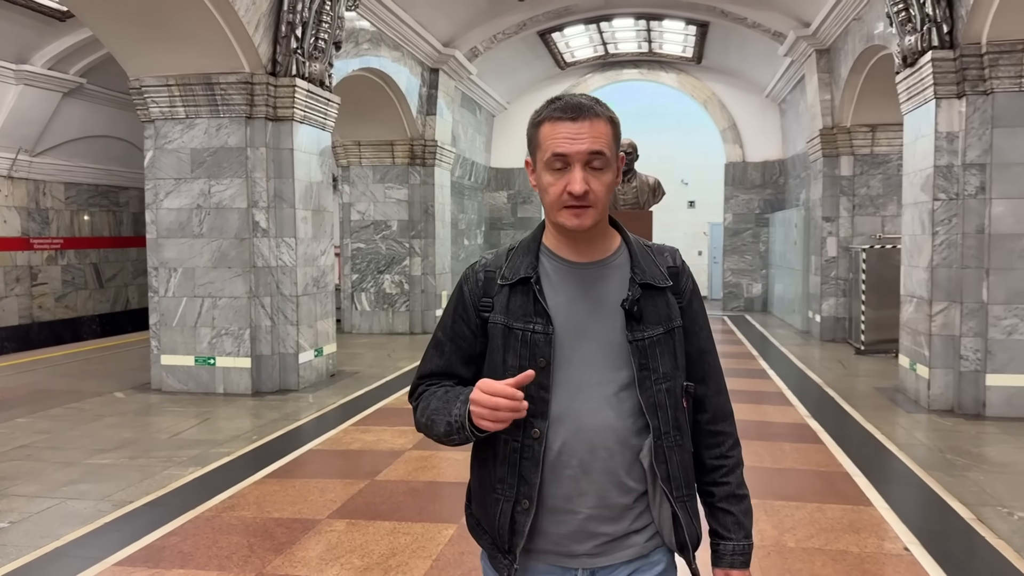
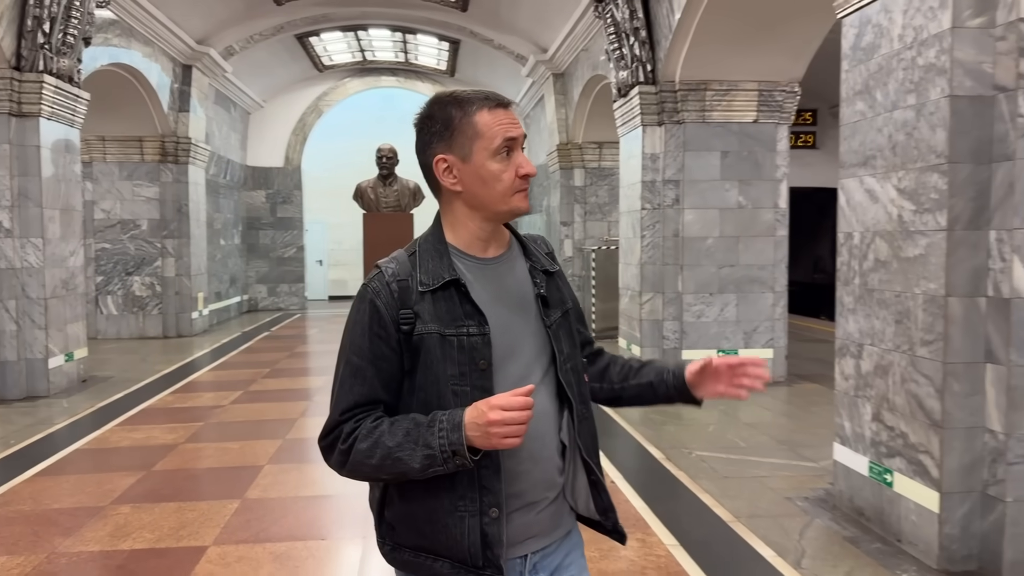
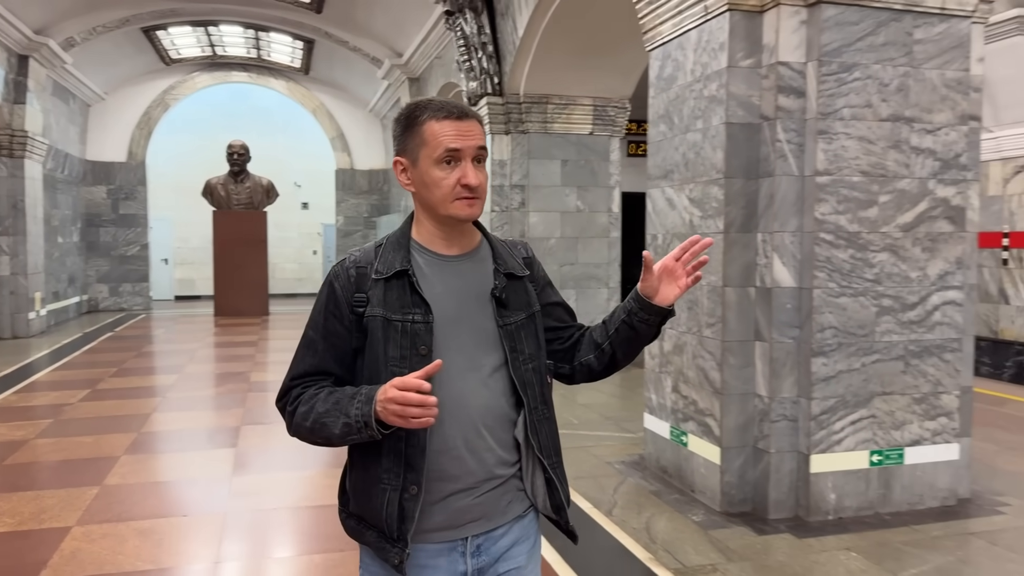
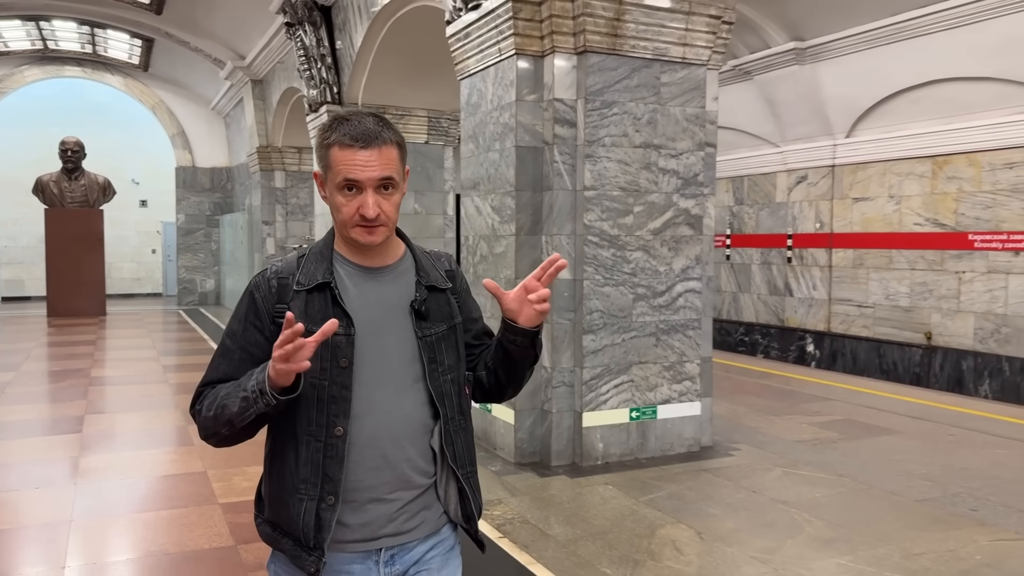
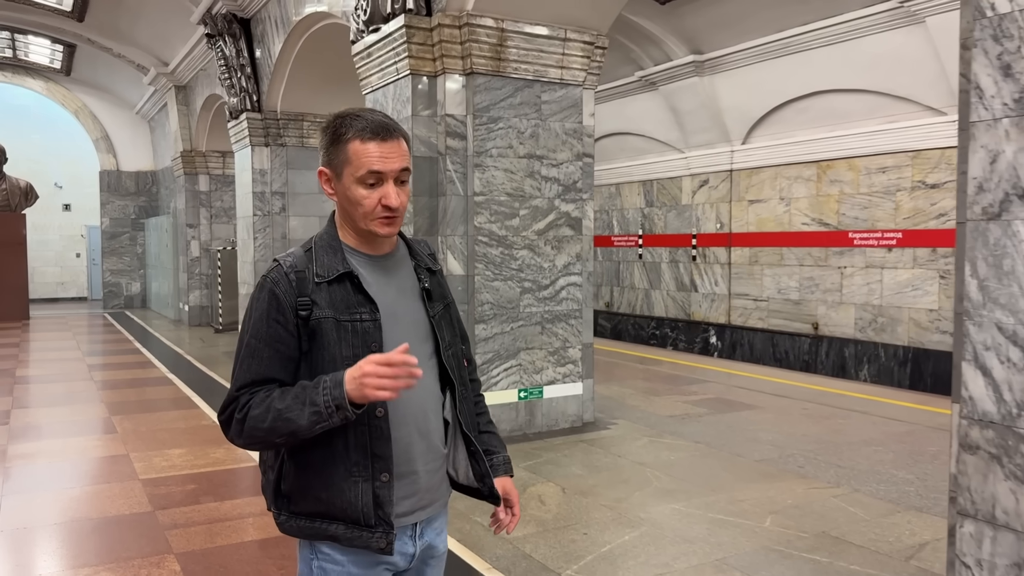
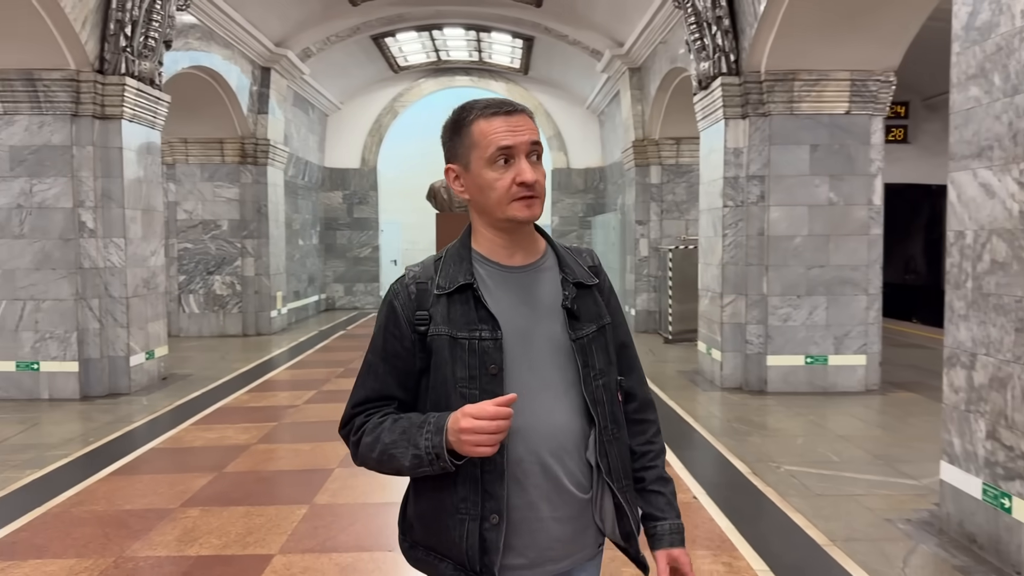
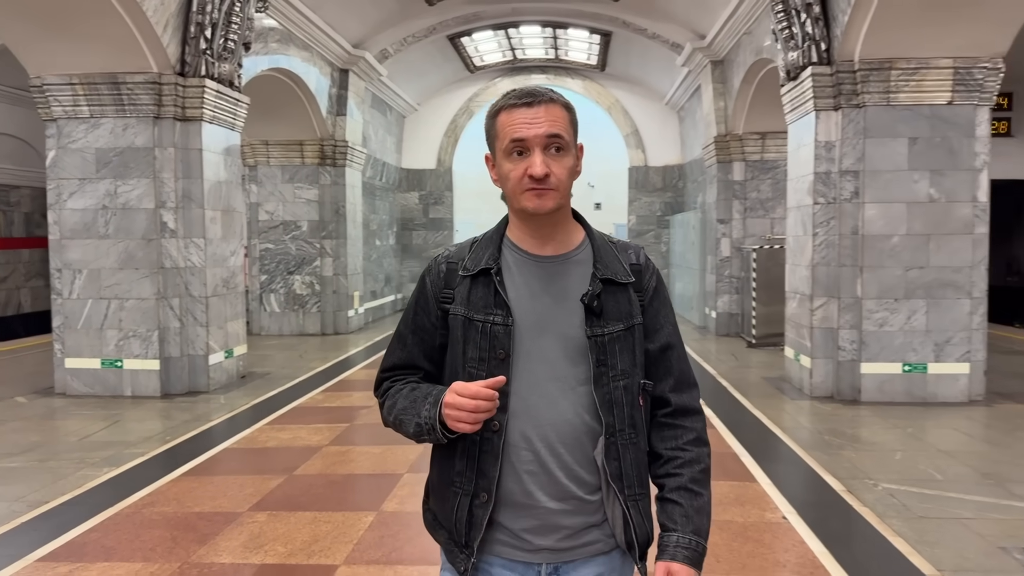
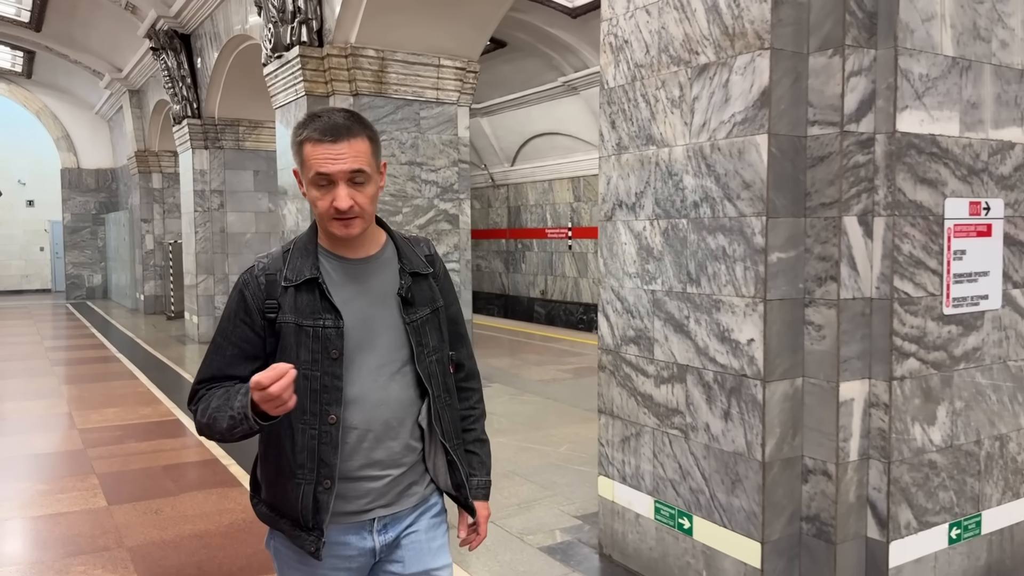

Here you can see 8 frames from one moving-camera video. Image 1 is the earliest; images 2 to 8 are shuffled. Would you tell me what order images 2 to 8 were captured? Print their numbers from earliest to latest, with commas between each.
7, 6, 2, 3, 4, 5, 8
